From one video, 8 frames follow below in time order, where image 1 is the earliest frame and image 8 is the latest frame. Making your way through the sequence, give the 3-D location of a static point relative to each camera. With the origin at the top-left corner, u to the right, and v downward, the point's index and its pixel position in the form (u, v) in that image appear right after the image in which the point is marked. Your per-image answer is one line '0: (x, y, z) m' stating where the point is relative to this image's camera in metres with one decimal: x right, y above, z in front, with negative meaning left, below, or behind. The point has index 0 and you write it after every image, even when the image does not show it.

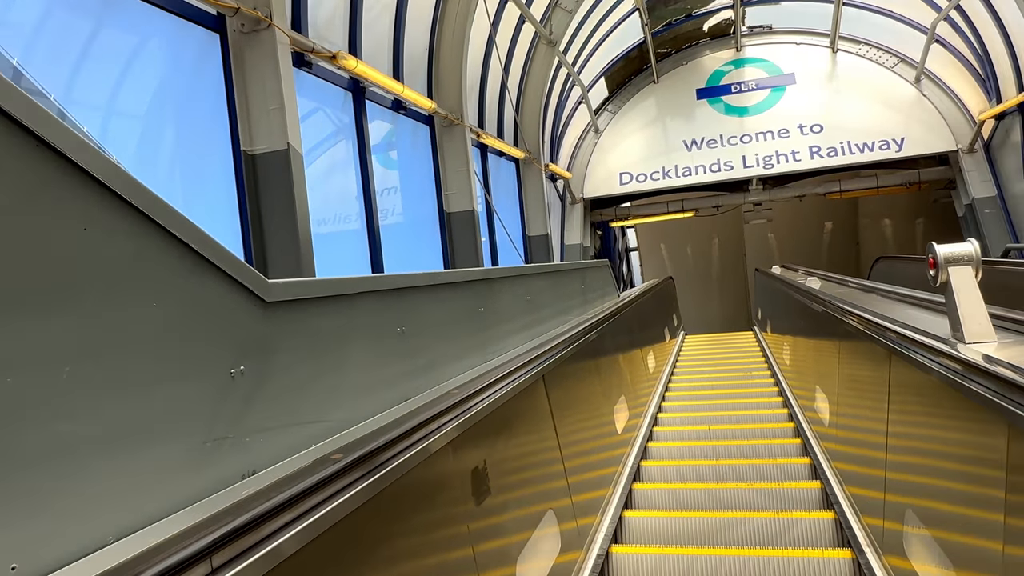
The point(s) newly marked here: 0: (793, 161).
0: (+5.0, +2.3, +12.3) m
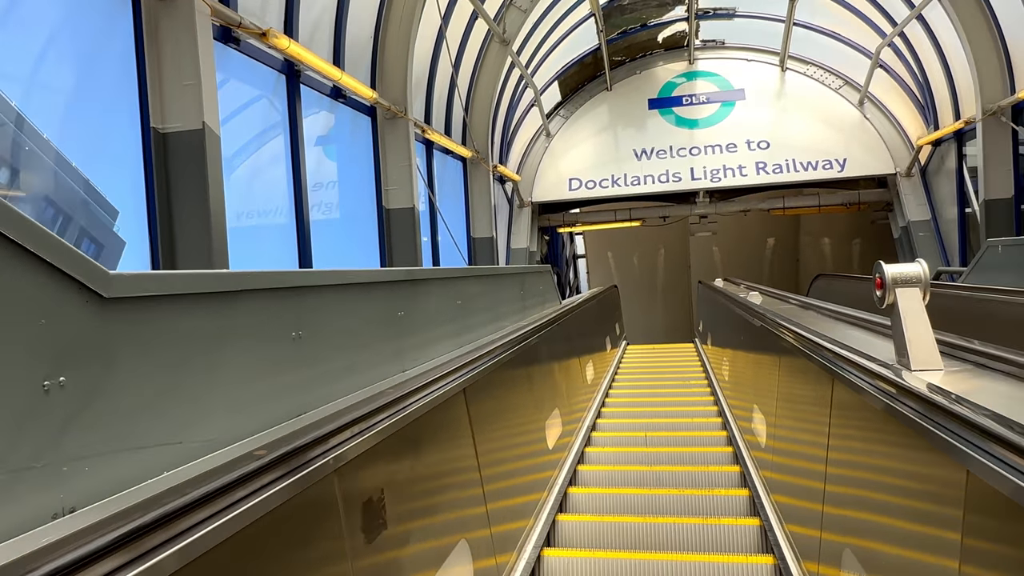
0: (+4.1, +2.0, +12.4) m
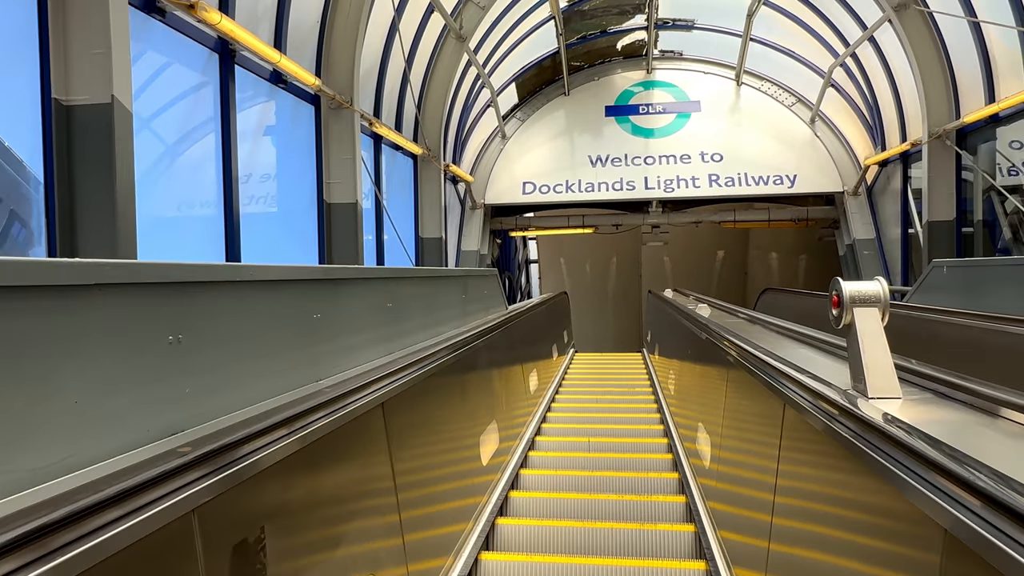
0: (+3.3, +1.8, +12.5) m
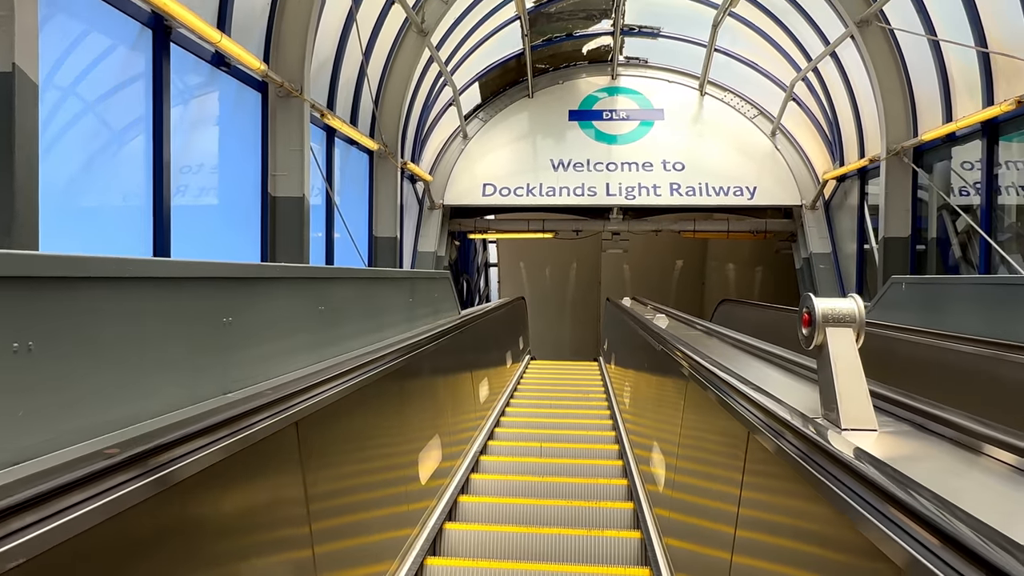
0: (+2.6, +1.7, +12.4) m
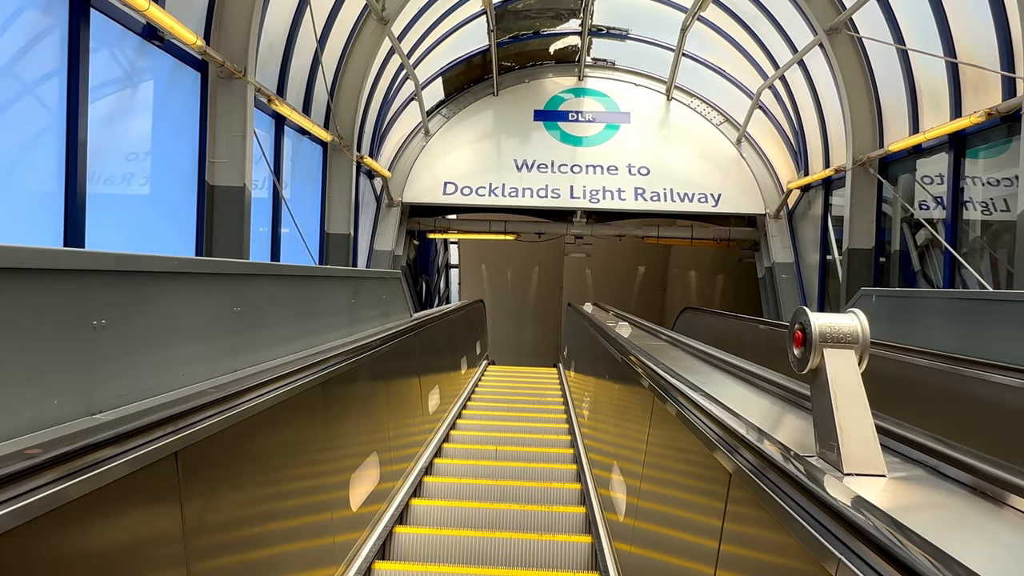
0: (+1.9, +1.6, +12.2) m
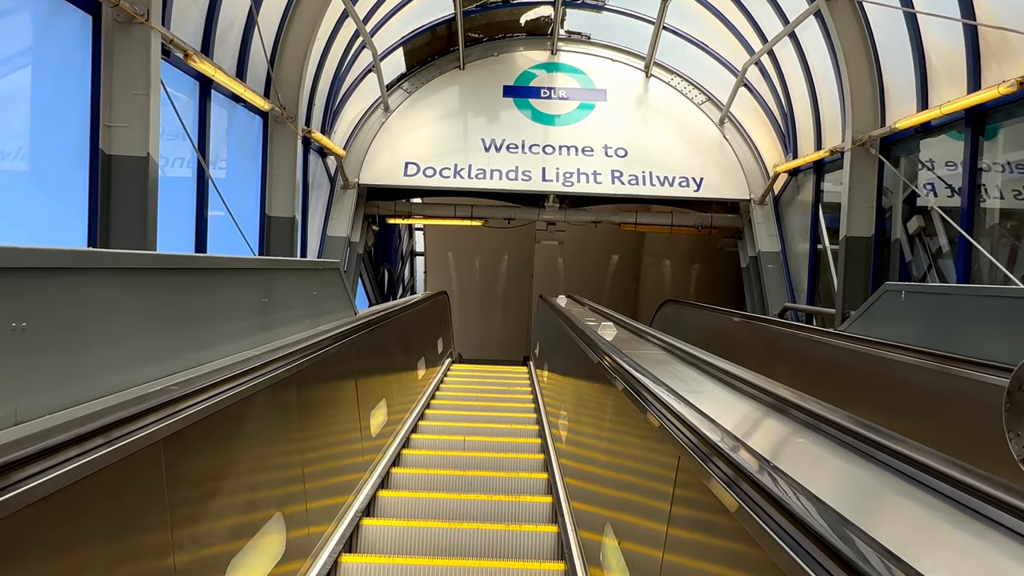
0: (+1.3, +1.7, +11.3) m
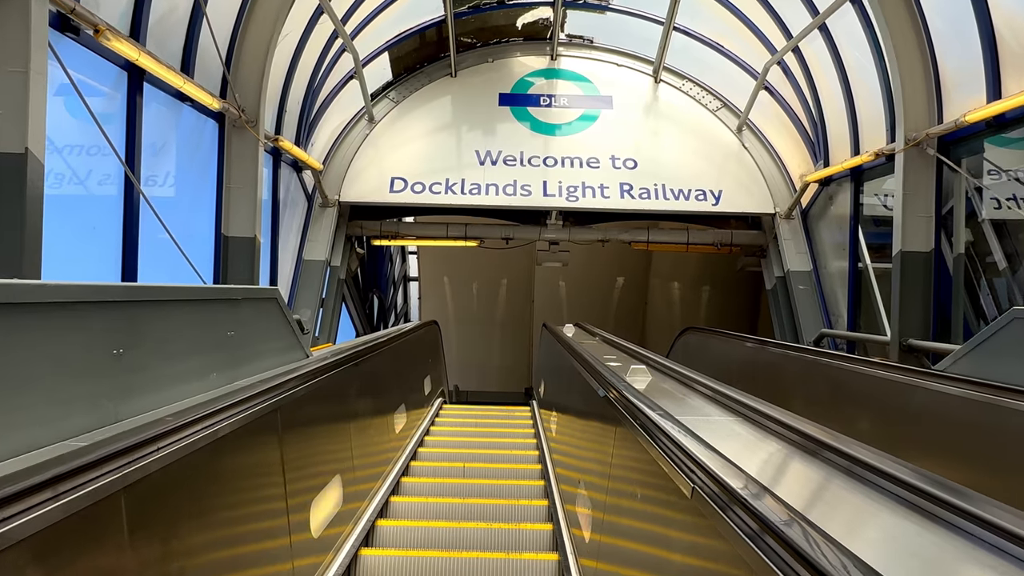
0: (+1.3, +1.3, +10.2) m
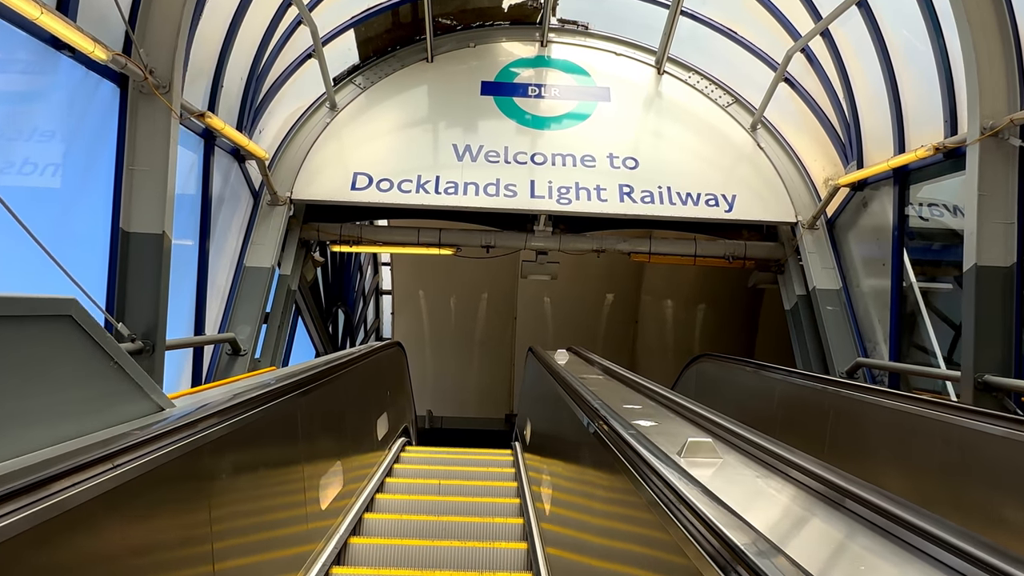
0: (+1.1, +1.1, +8.9) m
